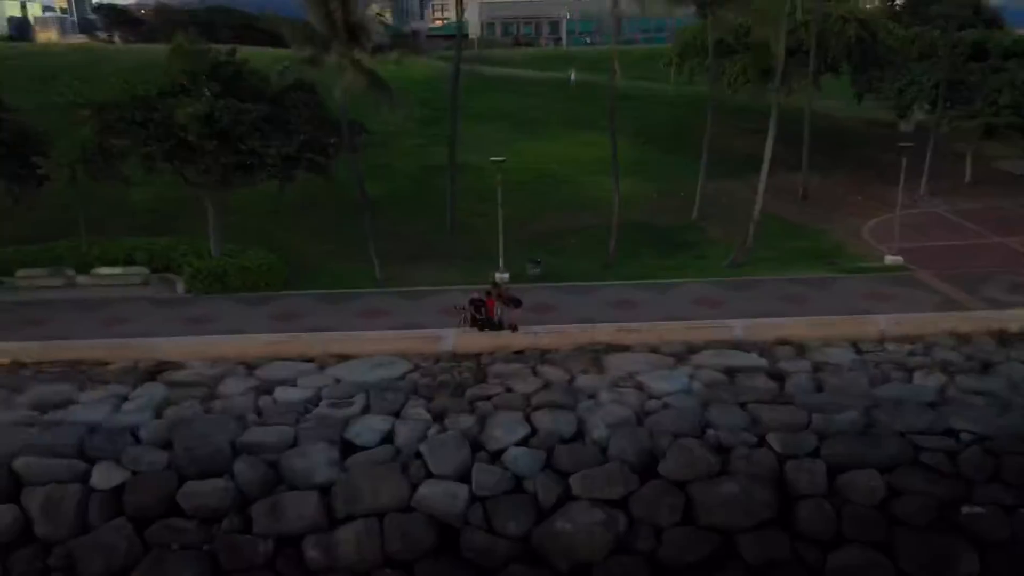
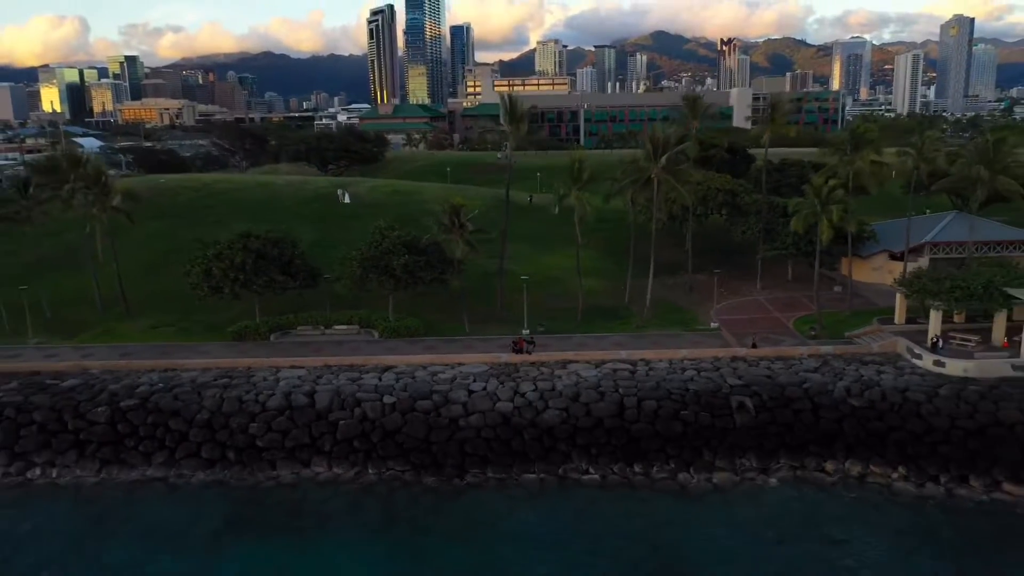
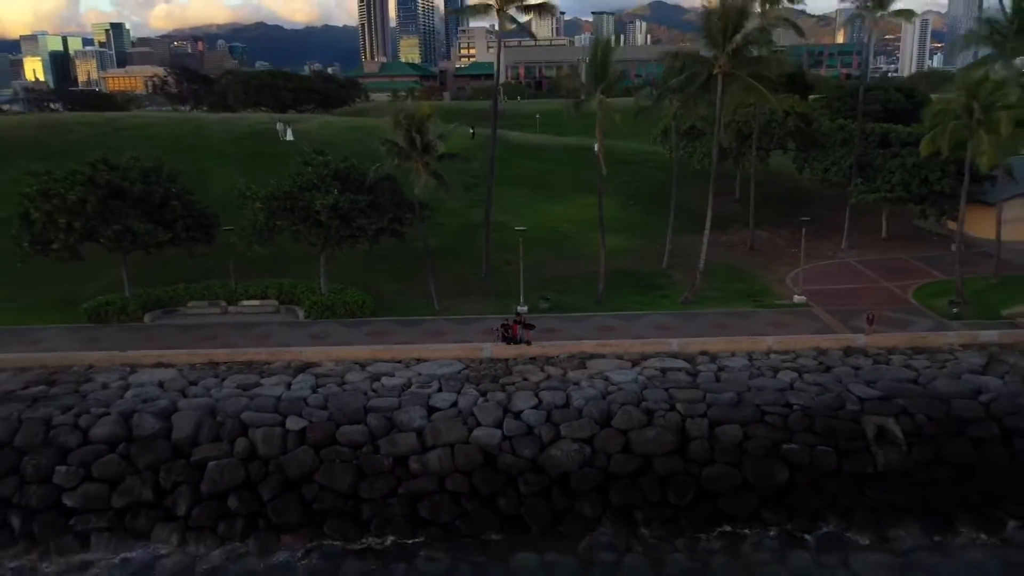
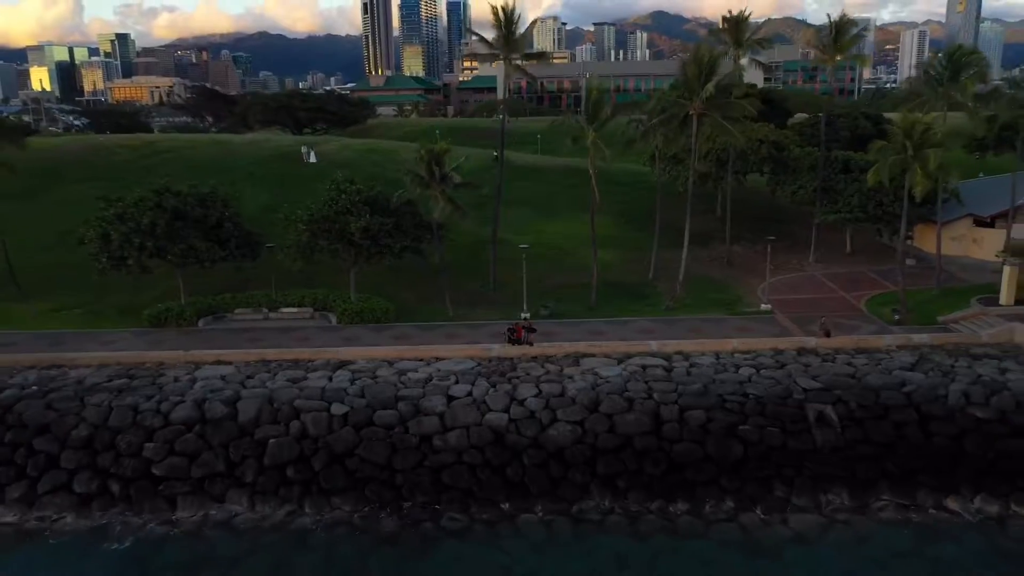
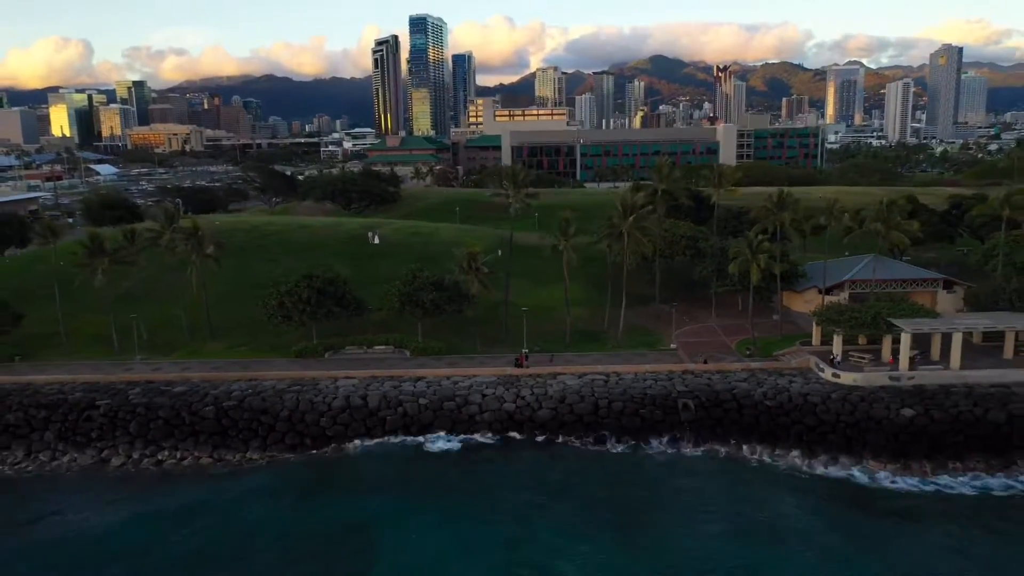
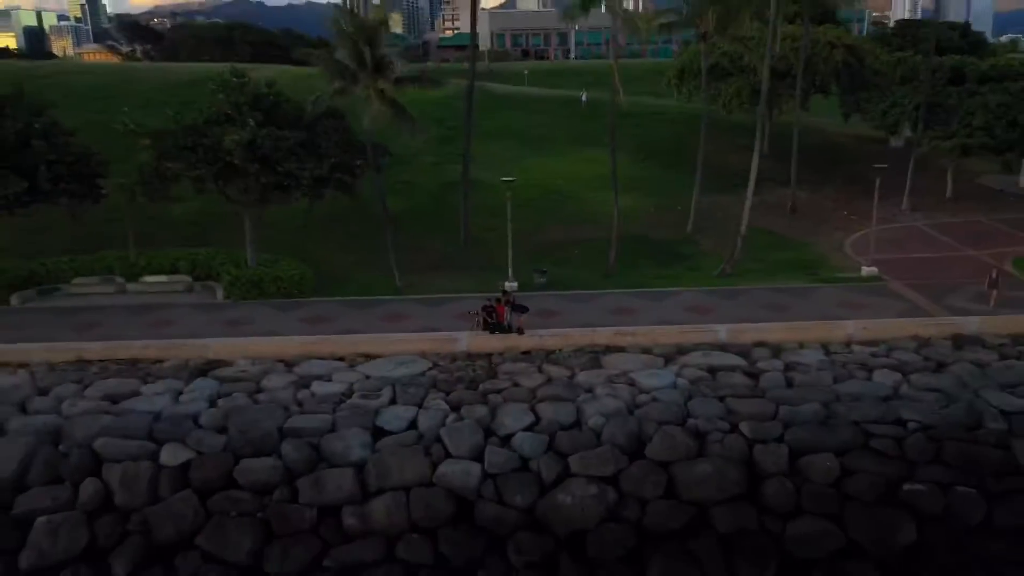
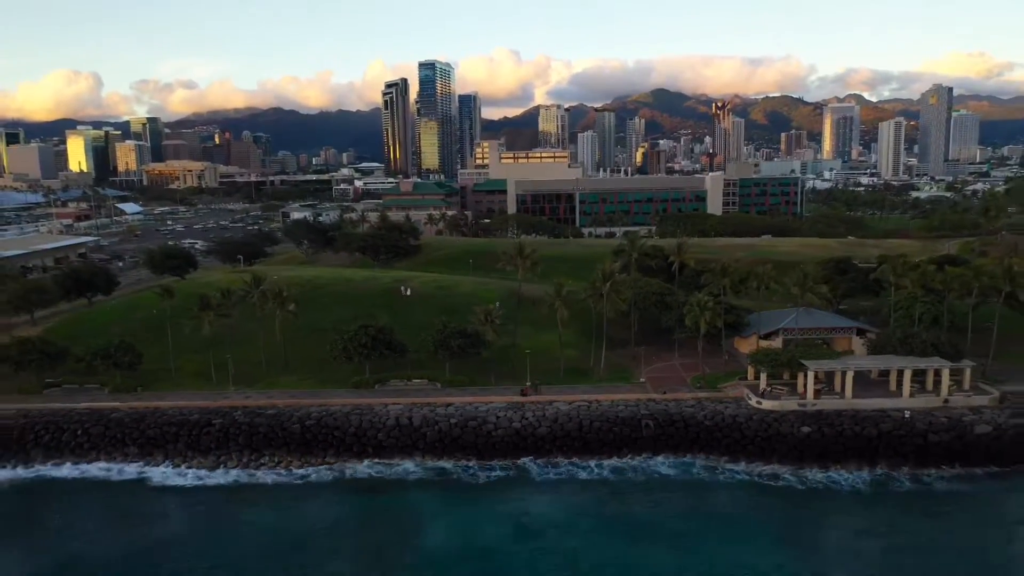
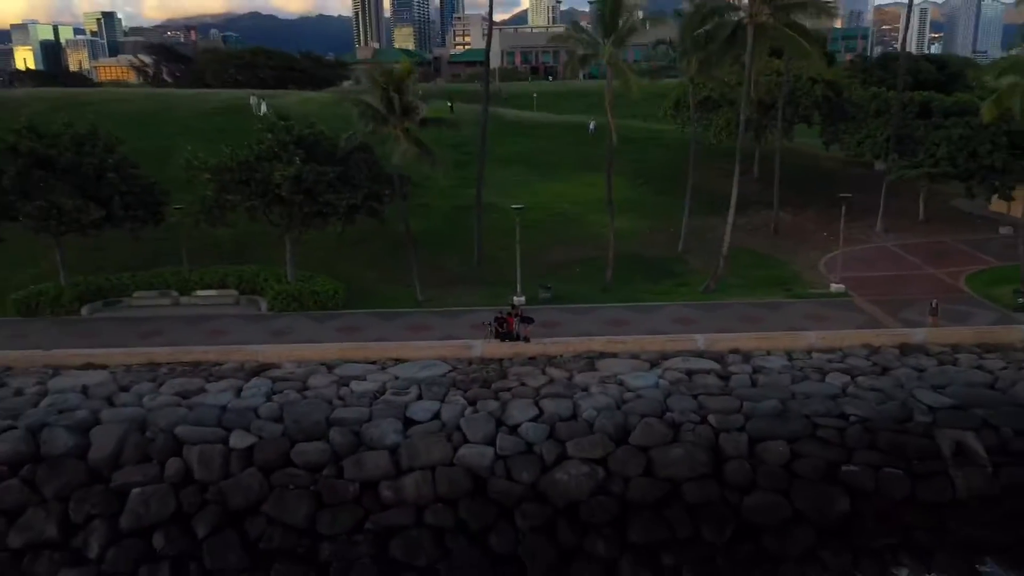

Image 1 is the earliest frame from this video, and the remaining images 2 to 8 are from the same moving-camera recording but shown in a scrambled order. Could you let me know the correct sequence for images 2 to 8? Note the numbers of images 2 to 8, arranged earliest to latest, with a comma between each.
6, 8, 3, 4, 2, 5, 7
